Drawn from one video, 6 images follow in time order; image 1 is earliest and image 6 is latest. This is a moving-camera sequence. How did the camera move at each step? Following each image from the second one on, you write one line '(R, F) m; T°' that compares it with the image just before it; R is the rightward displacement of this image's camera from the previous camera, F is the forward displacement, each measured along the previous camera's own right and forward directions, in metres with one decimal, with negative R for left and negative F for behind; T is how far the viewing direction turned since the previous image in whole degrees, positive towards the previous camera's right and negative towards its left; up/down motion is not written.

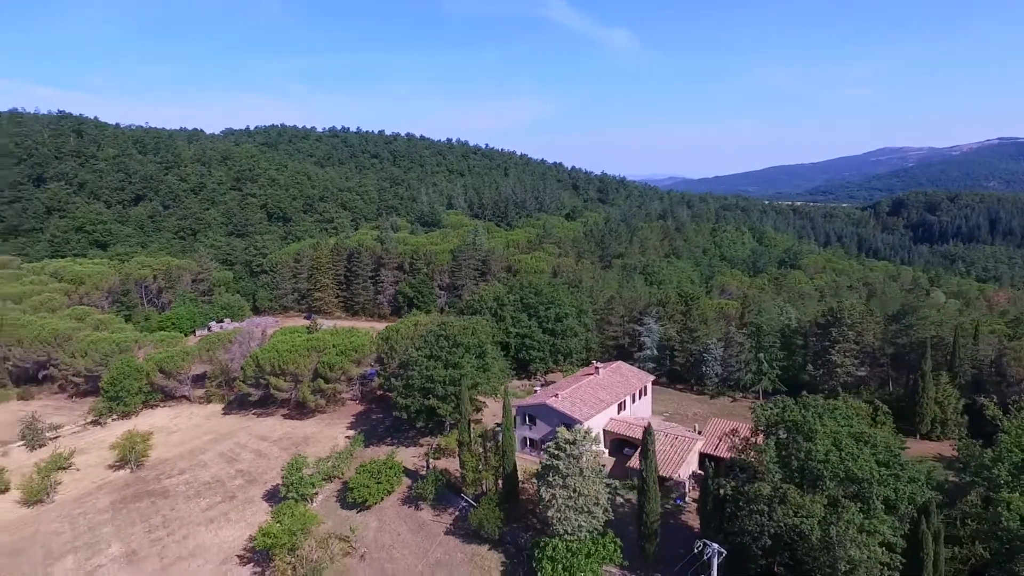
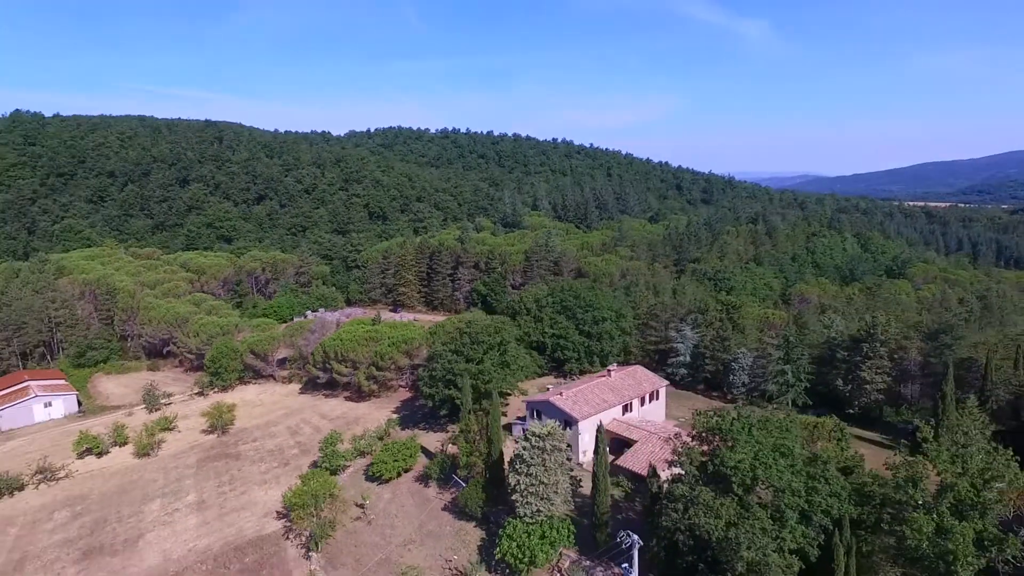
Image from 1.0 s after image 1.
(+4.7, -1.8) m; -11°
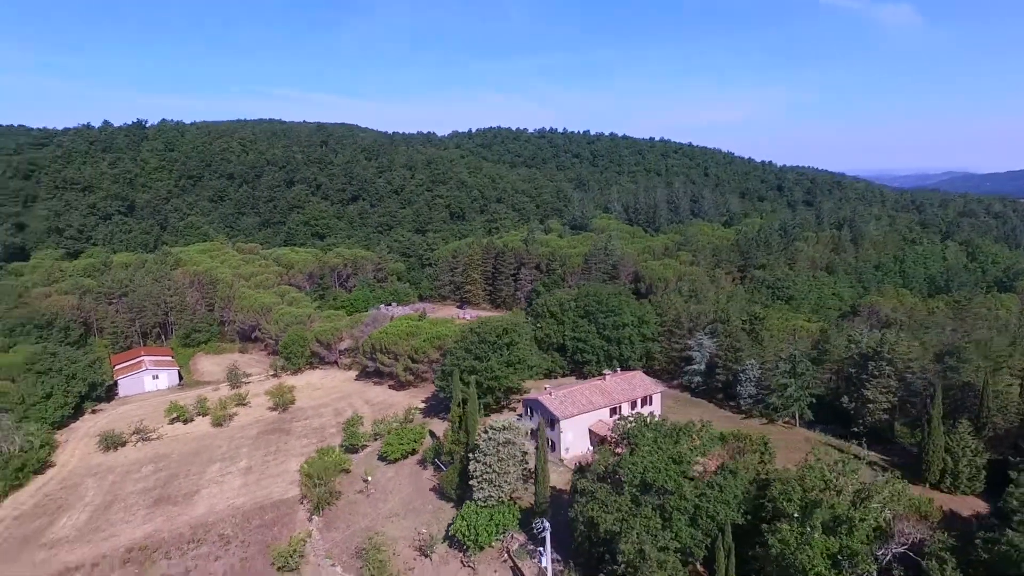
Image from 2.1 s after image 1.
(+5.5, -1.9) m; -10°
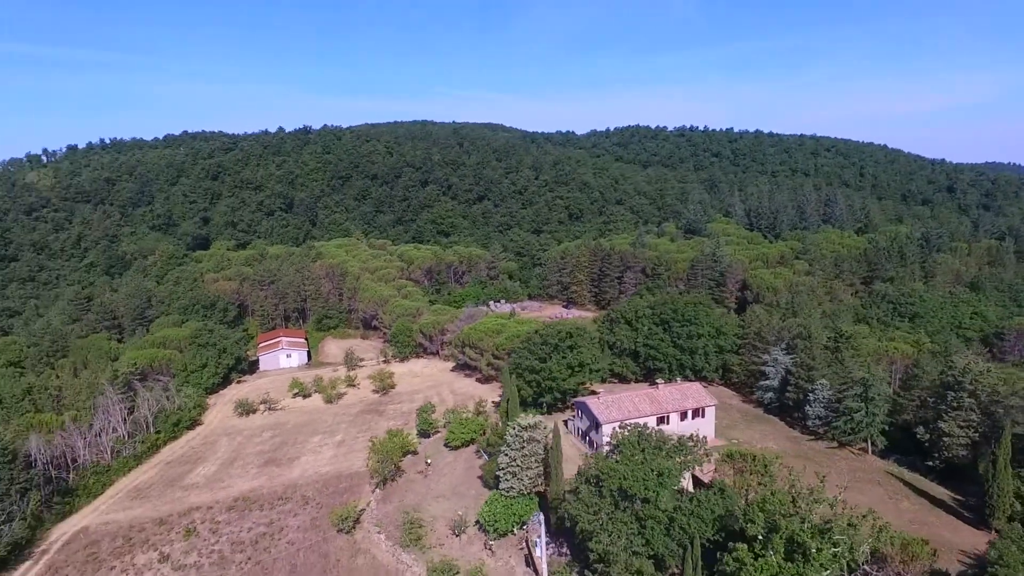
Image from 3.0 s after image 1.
(+4.6, -1.3) m; -13°
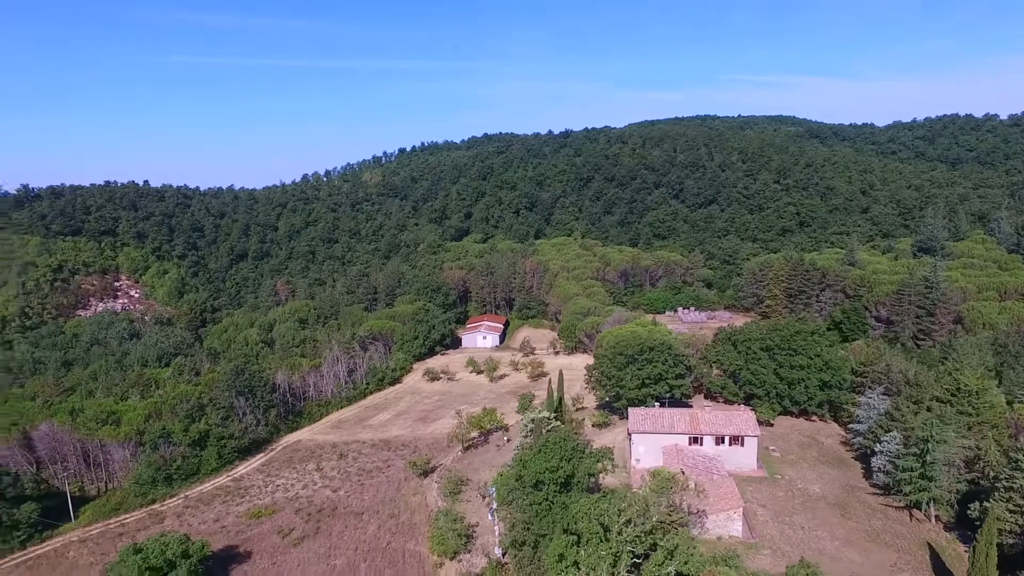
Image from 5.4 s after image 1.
(+12.5, -2.2) m; -26°
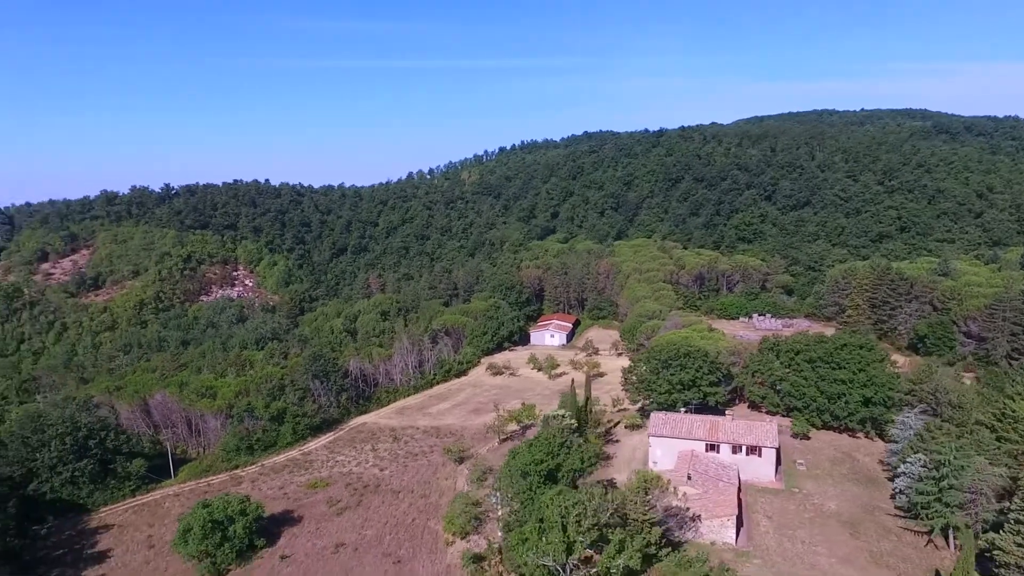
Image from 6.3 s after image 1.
(+4.3, -1.6) m; -10°
